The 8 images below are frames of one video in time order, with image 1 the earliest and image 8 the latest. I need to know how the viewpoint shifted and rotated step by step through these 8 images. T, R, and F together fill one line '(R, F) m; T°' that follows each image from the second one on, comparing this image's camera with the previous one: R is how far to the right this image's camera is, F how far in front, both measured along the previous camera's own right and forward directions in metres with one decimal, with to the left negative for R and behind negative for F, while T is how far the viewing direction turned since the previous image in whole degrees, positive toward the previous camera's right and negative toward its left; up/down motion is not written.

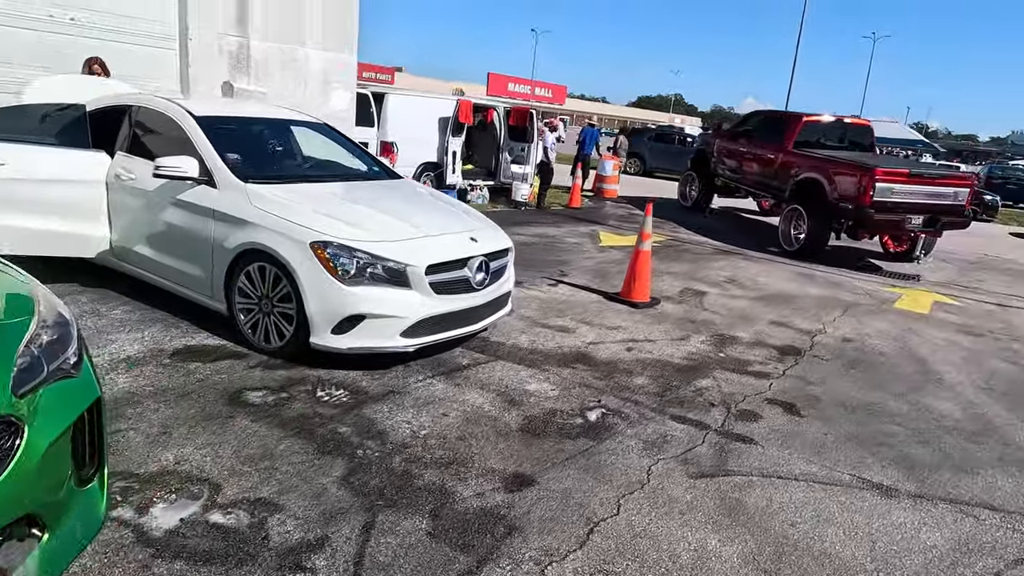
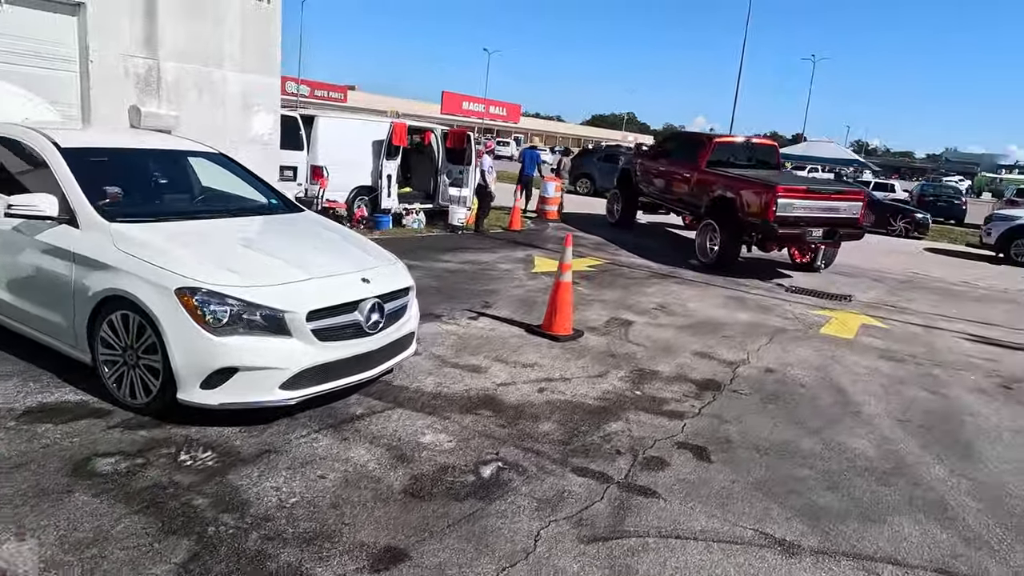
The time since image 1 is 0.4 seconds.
(+0.4, +0.2) m; +4°
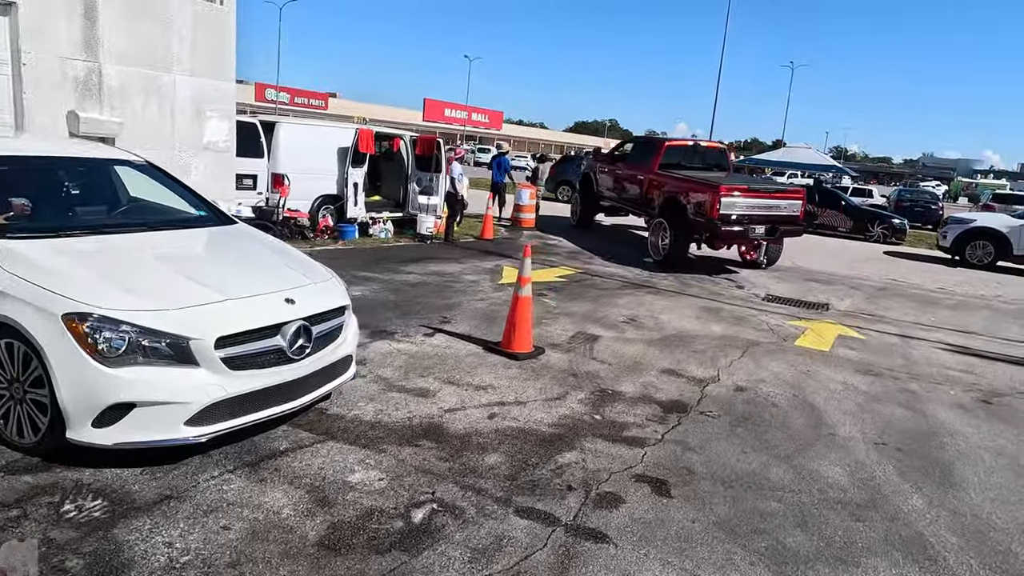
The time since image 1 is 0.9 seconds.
(+0.2, +0.3) m; +1°
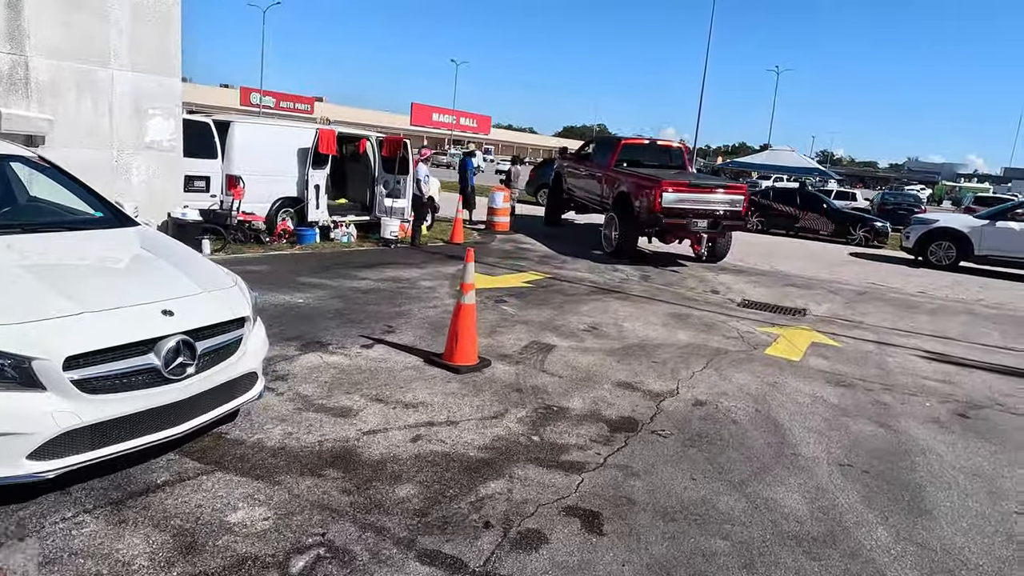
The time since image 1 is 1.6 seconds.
(+0.4, +0.4) m; +1°
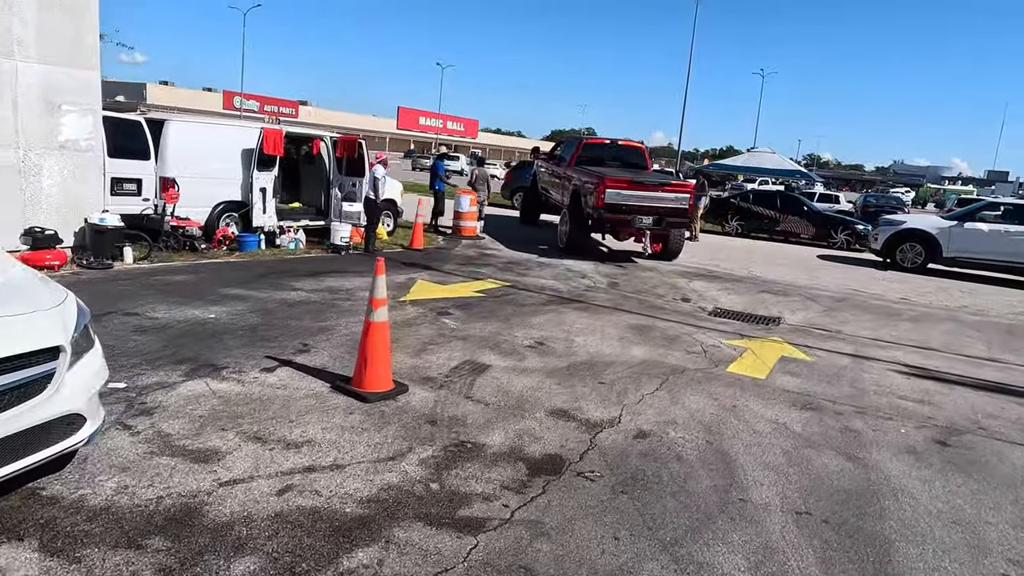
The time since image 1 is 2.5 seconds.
(+0.5, +0.6) m; +1°
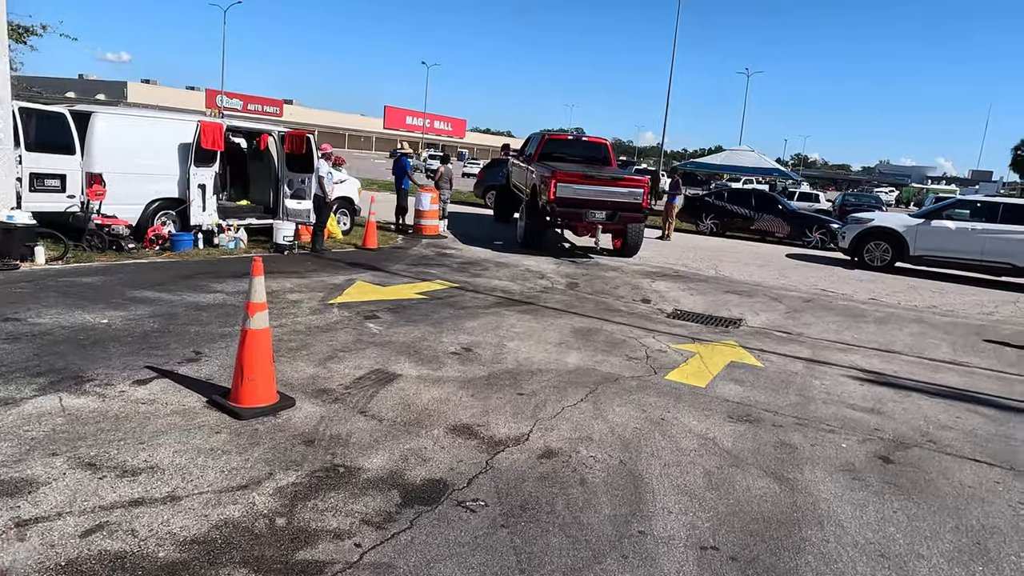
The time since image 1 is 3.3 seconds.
(+0.6, +0.4) m; +1°
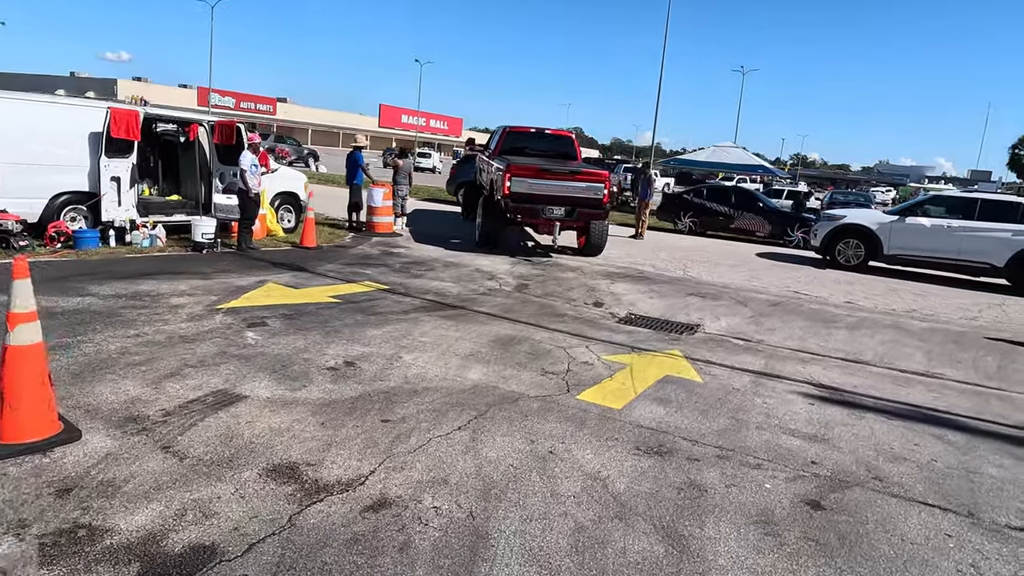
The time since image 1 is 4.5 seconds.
(+0.8, +0.8) m; 0°
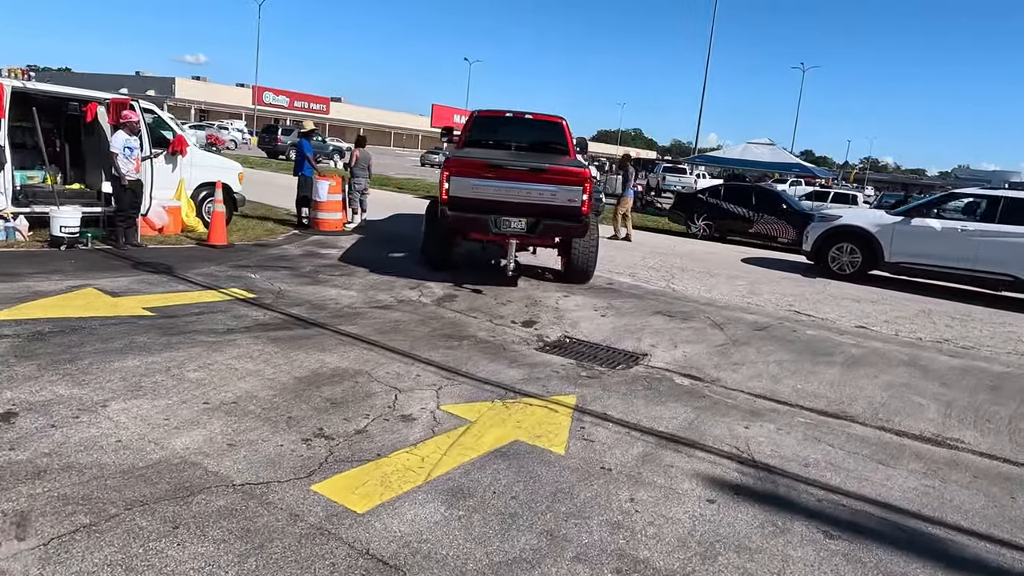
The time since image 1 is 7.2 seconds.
(+1.7, +1.8) m; -5°
